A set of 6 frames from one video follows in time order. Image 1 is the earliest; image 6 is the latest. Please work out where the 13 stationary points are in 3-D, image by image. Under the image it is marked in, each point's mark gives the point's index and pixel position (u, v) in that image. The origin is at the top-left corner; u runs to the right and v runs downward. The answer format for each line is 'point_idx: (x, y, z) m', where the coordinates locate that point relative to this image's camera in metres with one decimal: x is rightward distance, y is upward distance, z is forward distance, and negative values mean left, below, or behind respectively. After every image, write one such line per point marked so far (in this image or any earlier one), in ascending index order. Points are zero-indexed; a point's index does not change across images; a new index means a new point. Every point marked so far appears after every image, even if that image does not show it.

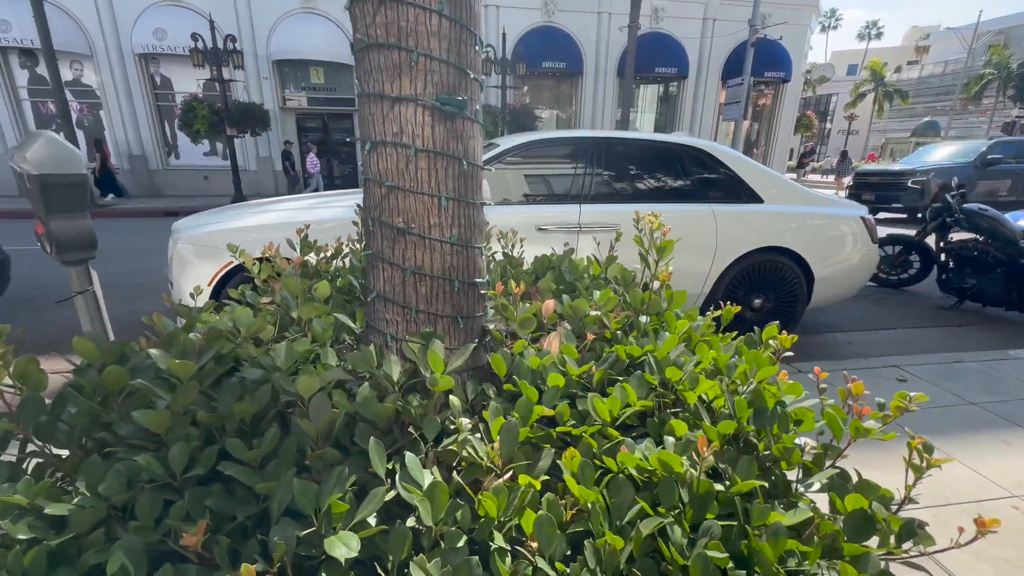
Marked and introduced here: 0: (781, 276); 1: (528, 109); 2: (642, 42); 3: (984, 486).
0: (+2.3, +0.1, +4.0) m
1: (+0.6, +5.4, +14.0) m
2: (+4.4, +8.2, +15.2) m
3: (+2.4, -1.0, +2.3) m
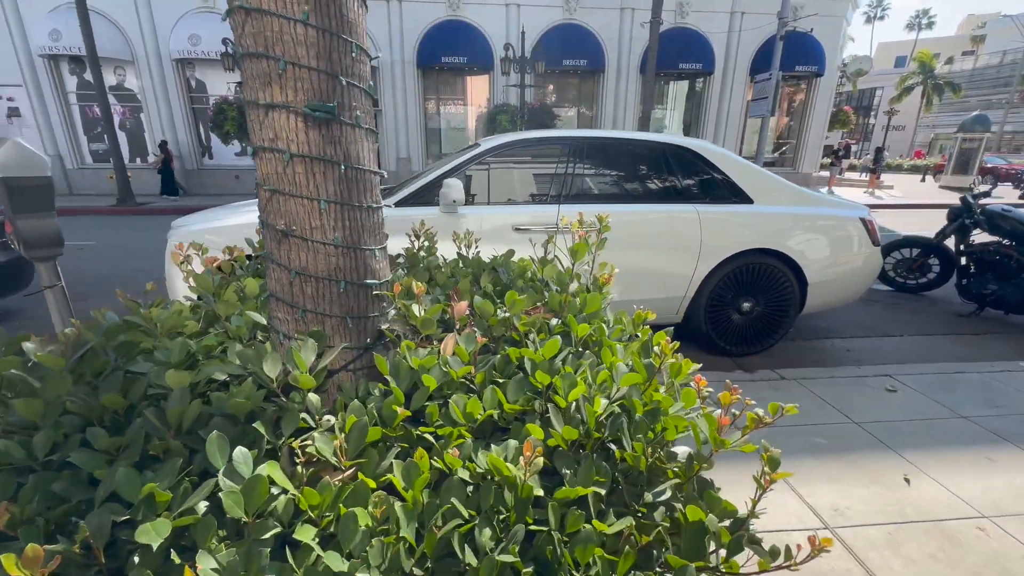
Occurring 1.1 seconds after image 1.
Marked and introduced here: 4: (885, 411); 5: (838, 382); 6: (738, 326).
0: (+2.2, +0.1, +3.9) m
1: (+1.2, +5.4, +13.9) m
2: (+5.1, +8.2, +14.9) m
3: (+2.1, -1.0, +2.2) m
4: (+2.4, -0.8, +3.0) m
5: (+2.3, -0.7, +3.3) m
6: (+2.0, -0.3, +4.0) m
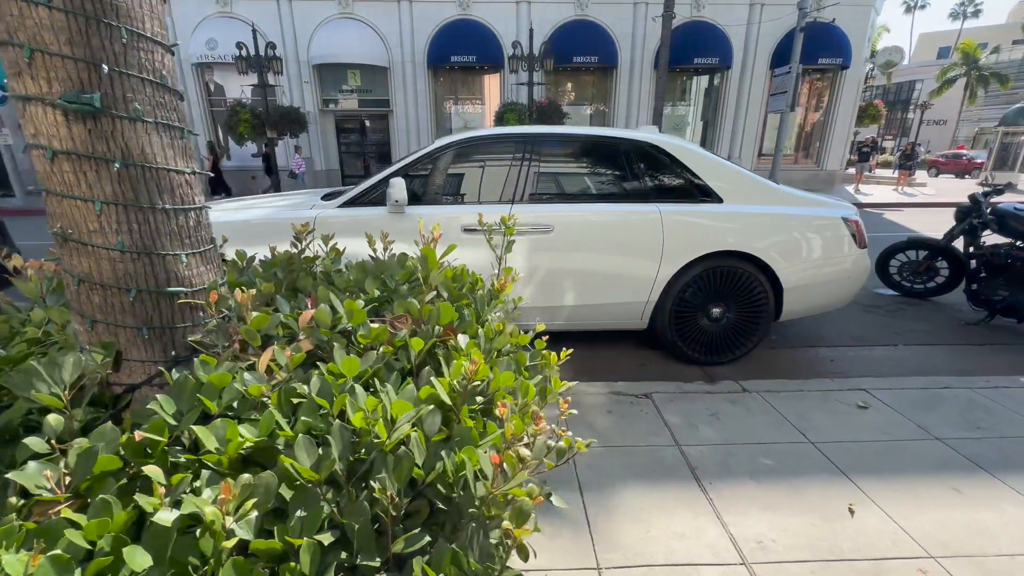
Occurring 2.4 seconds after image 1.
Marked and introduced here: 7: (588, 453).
0: (+1.8, 0.0, +3.7) m
1: (+1.4, +5.4, +13.7) m
2: (+5.3, +8.1, +14.5) m
3: (+1.7, -1.1, +1.9) m
4: (+2.0, -0.8, +2.7) m
5: (+1.9, -0.7, +3.0) m
6: (+1.6, -0.4, +3.8) m
7: (+0.4, -0.9, +2.5) m
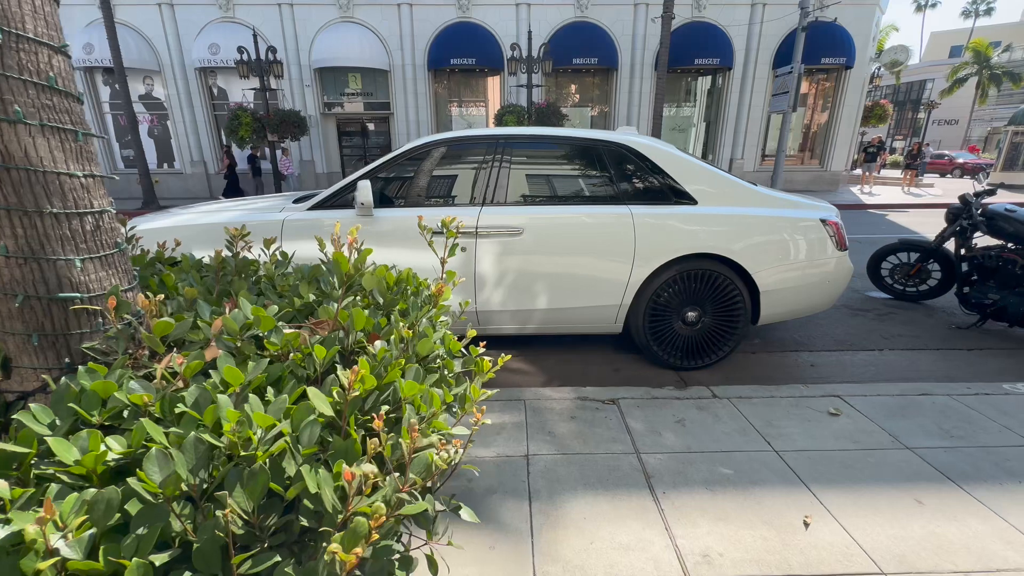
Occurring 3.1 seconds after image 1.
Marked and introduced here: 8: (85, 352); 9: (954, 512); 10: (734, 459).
0: (+1.6, 0.0, +3.6) m
1: (+1.3, +5.4, +13.6) m
2: (+5.3, +8.1, +14.4) m
3: (+1.4, -1.1, +1.9) m
4: (+1.7, -0.9, +2.6) m
5: (+1.7, -0.8, +2.9) m
6: (+1.4, -0.4, +3.7) m
7: (+0.2, -0.9, +2.4) m
8: (-1.2, -0.2, +1.3) m
9: (+2.0, -1.0, +2.1) m
10: (+1.2, -0.9, +2.4) m
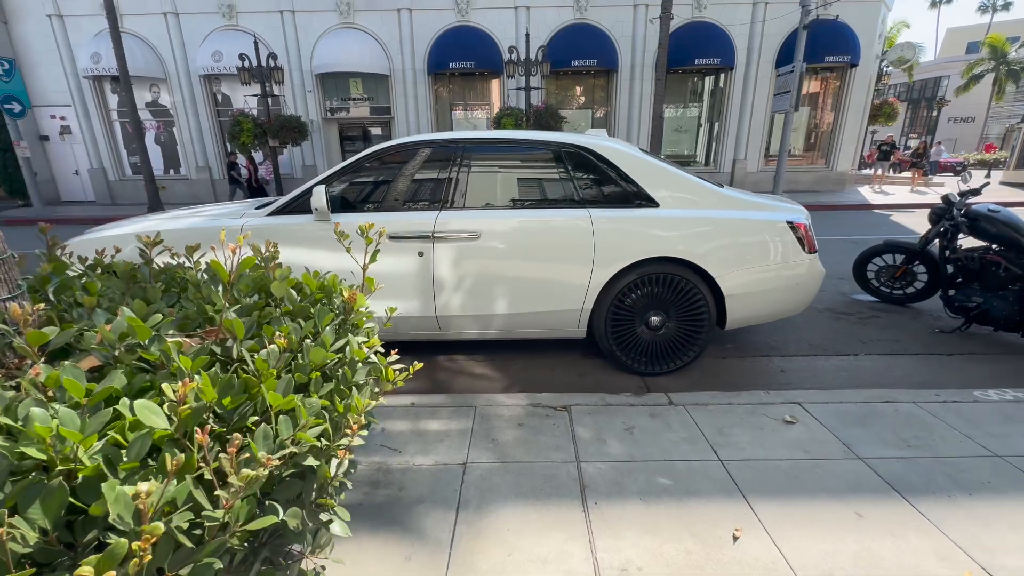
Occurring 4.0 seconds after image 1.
0: (+1.3, 0.0, +3.5) m
1: (+1.2, +5.3, +13.6) m
2: (+5.2, +8.0, +14.3) m
3: (+1.1, -1.1, +1.8) m
4: (+1.4, -0.9, +2.5) m
5: (+1.4, -0.8, +2.9) m
6: (+1.1, -0.4, +3.6) m
7: (-0.2, -1.0, +2.4) m
8: (-1.5, -0.2, +1.3) m
9: (+1.7, -1.1, +2.0) m
10: (+0.9, -0.9, +2.4) m
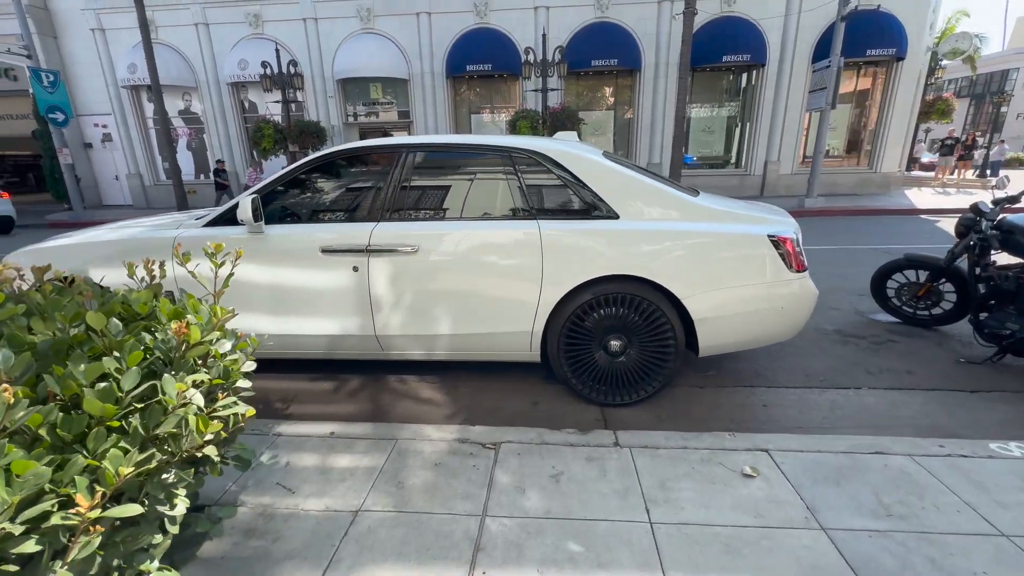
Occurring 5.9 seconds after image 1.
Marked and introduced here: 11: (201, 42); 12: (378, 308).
0: (+0.9, -0.2, +3.1) m
1: (+1.6, +5.1, +13.2) m
2: (+5.7, +7.7, +13.6) m
3: (+0.5, -1.3, +1.4) m
4: (+0.9, -1.0, +2.1) m
5: (+0.9, -0.9, +2.5) m
6: (+0.7, -0.6, +3.2) m
7: (-0.7, -1.1, +2.1) m
8: (-2.1, -0.3, +1.1) m
9: (+1.2, -1.2, +1.6) m
10: (+0.4, -1.1, +2.0) m
11: (-10.4, +8.2, +15.0) m
12: (-0.9, -0.1, +3.2) m
